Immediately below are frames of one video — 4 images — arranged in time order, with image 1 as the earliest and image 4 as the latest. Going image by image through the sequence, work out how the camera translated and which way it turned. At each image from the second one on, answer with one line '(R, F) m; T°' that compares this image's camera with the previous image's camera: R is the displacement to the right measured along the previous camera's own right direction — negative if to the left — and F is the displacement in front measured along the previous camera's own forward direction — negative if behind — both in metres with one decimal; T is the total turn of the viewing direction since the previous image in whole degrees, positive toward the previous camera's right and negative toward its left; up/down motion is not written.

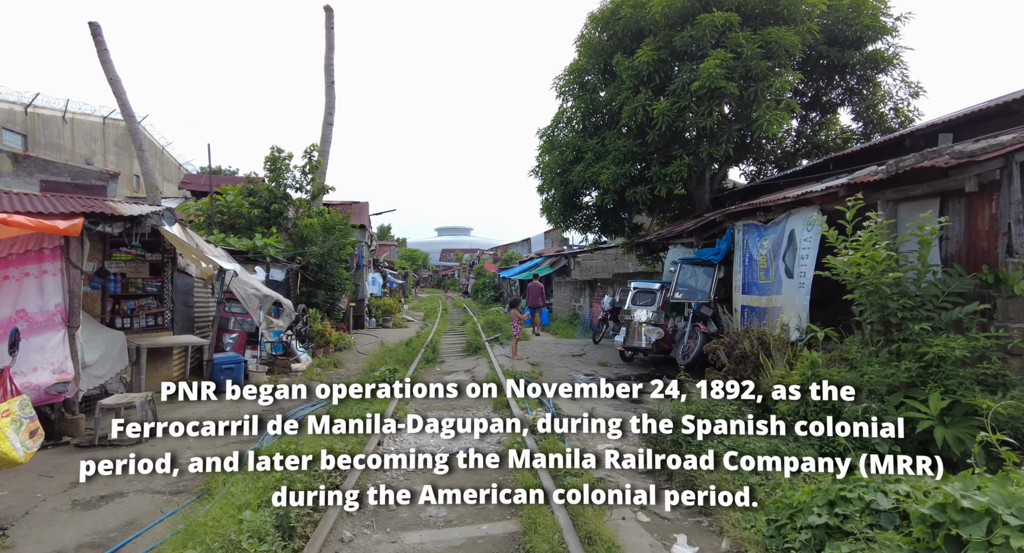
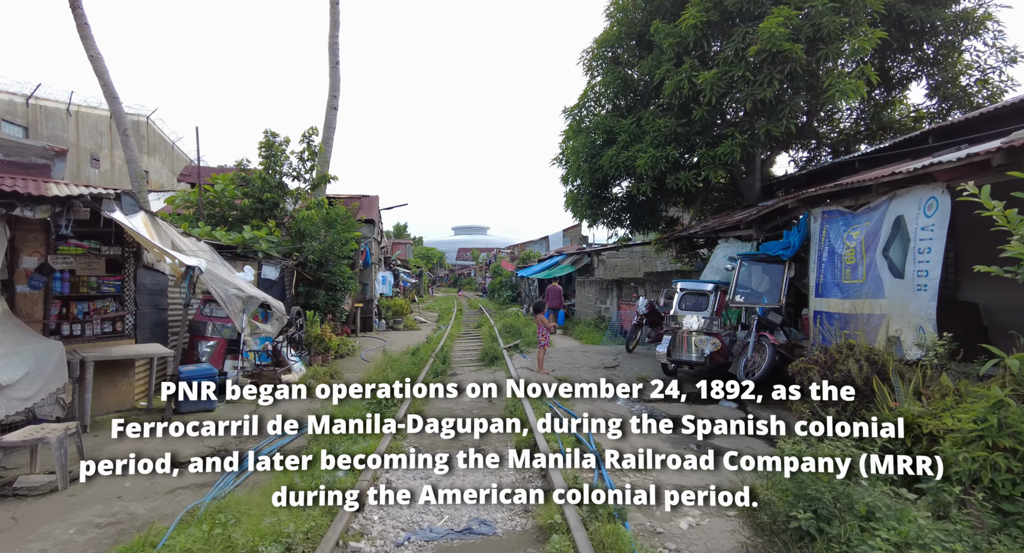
(-0.1, +1.5) m; -2°
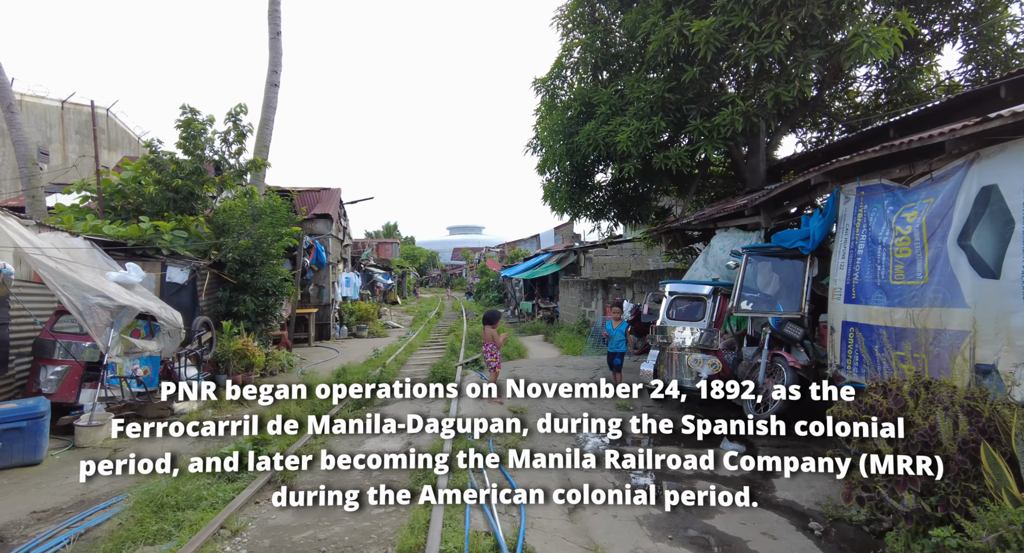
(+0.7, +1.8) m; 0°
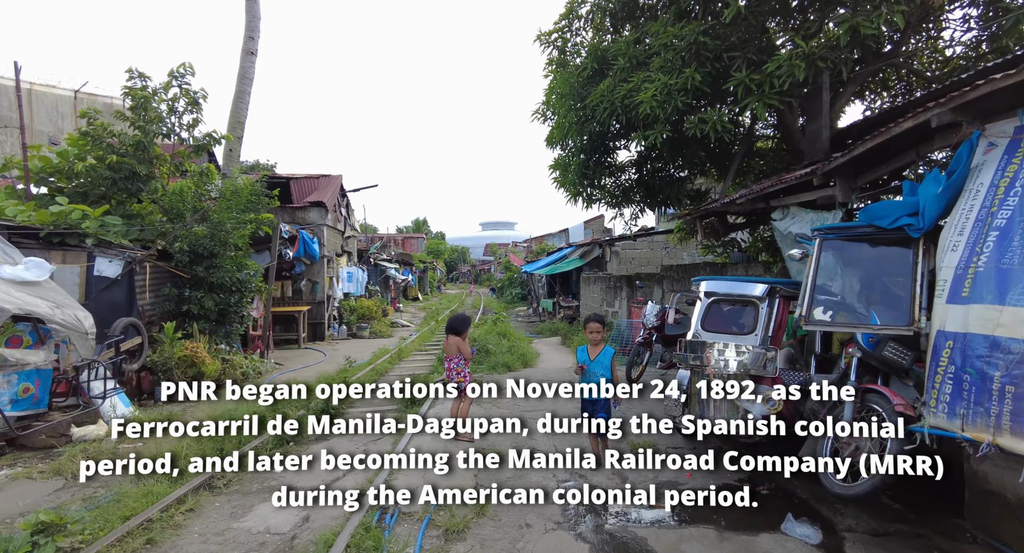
(+0.5, +1.8) m; -4°
